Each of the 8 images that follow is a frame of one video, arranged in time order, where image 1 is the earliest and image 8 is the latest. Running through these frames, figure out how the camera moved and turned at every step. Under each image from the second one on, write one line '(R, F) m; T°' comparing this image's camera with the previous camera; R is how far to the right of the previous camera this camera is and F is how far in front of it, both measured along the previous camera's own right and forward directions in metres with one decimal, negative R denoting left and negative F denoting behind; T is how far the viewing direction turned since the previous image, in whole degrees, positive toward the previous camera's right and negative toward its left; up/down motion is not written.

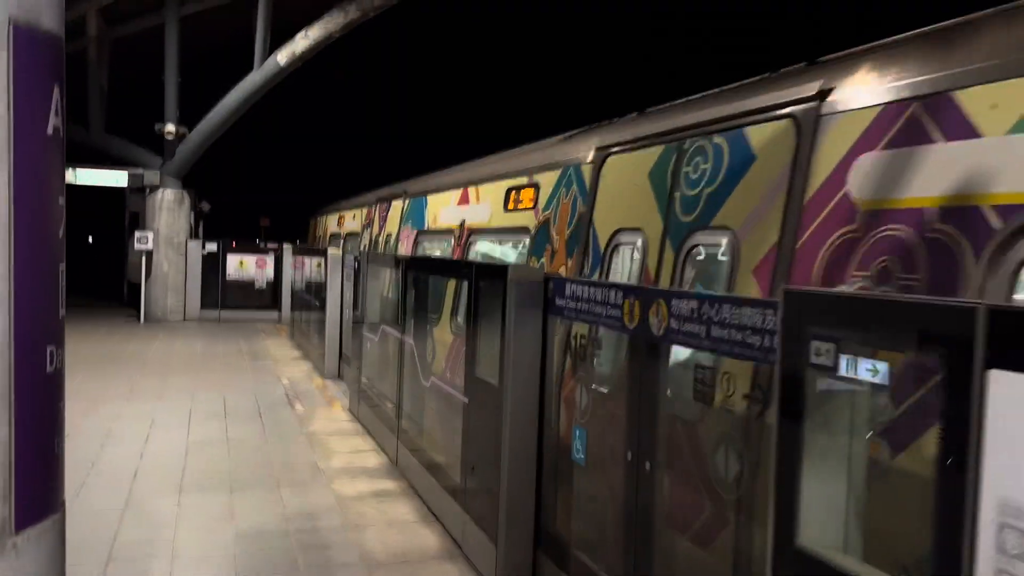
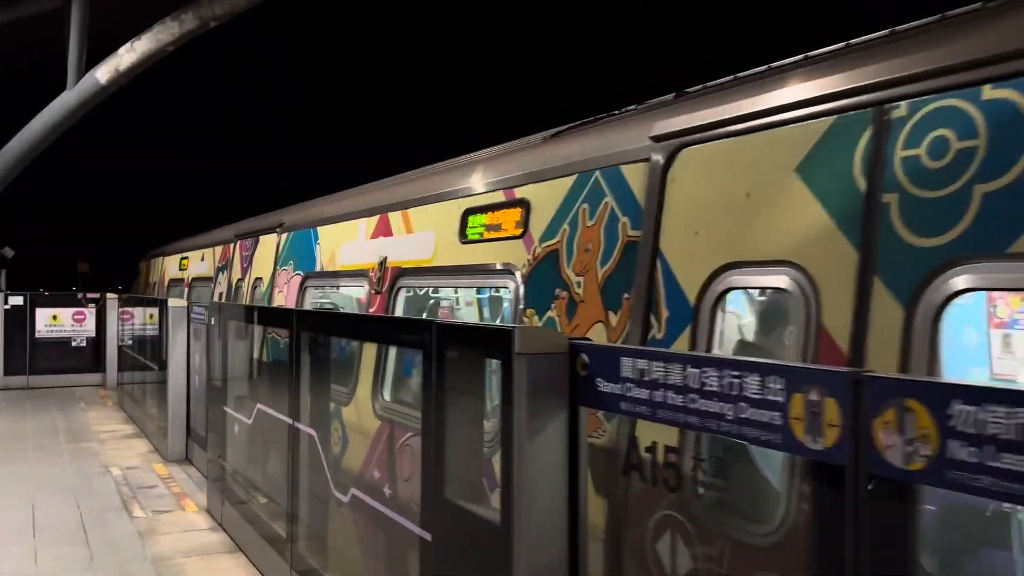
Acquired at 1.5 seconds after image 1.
(-0.5, +1.8) m; +10°
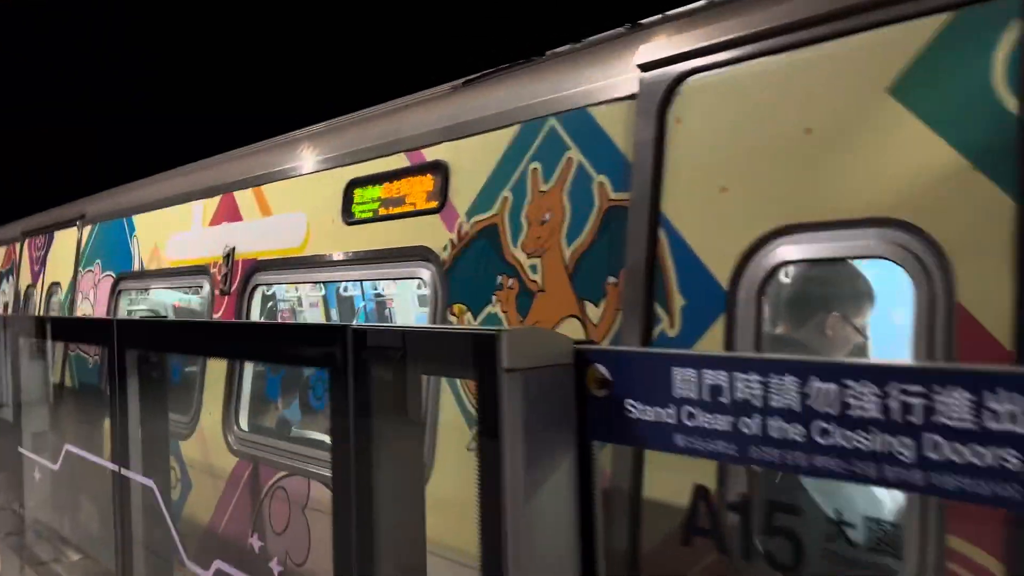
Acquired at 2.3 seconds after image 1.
(-0.3, +0.9) m; +12°
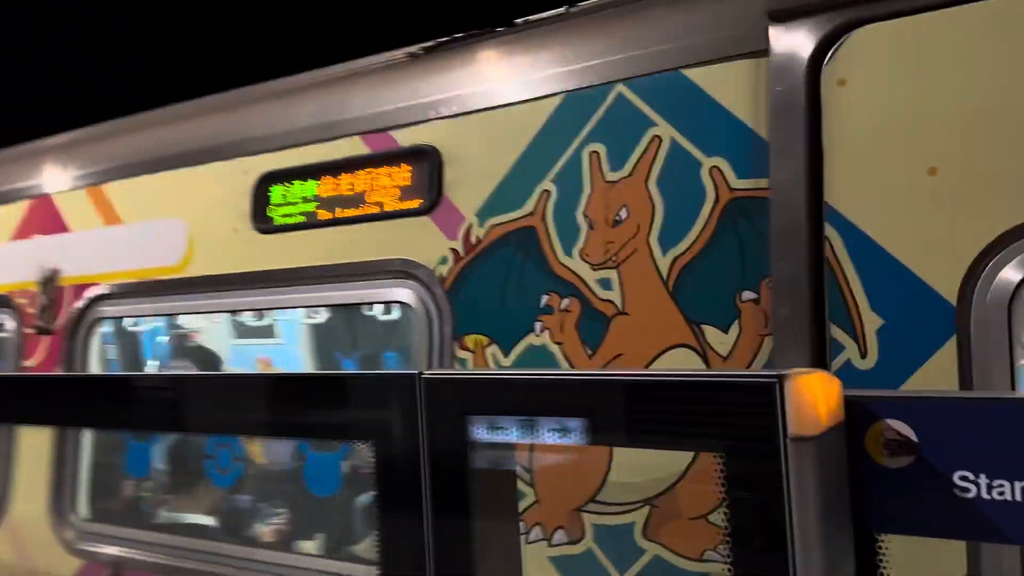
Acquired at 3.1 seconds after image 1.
(-0.6, +0.7) m; +16°
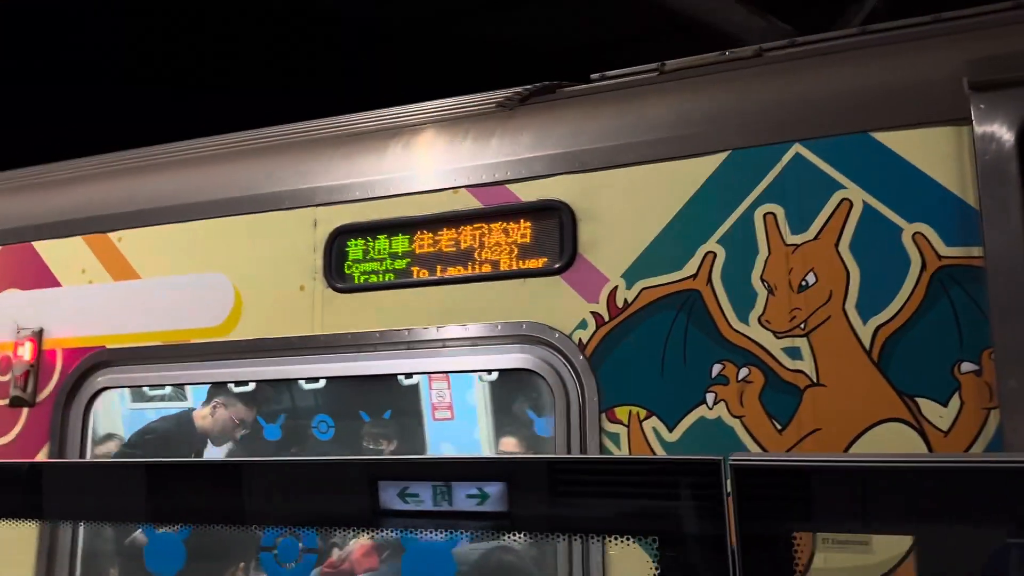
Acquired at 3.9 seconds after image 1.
(-0.7, +0.2) m; +11°
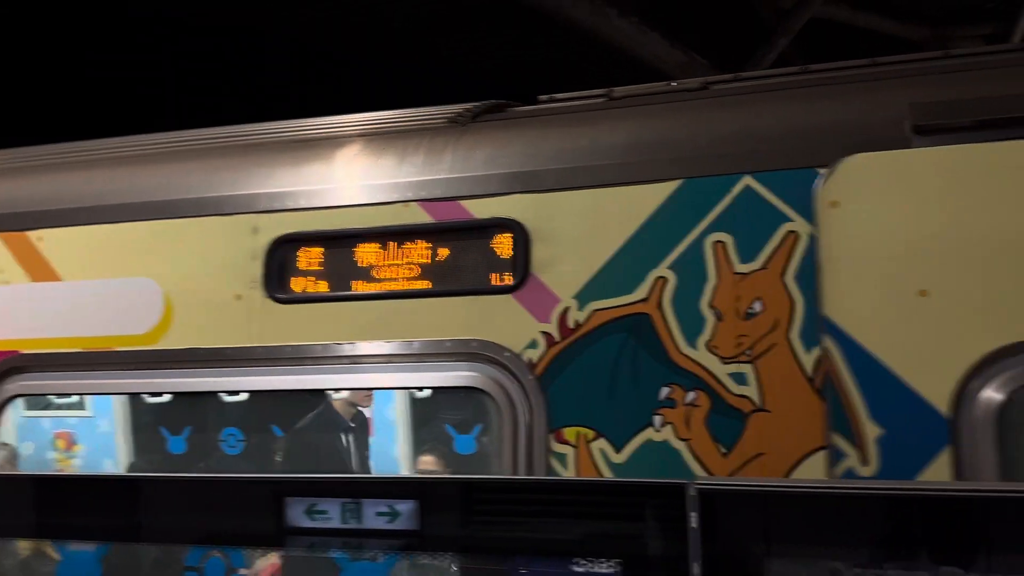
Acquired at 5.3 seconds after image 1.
(-0.1, 0.0) m; +6°
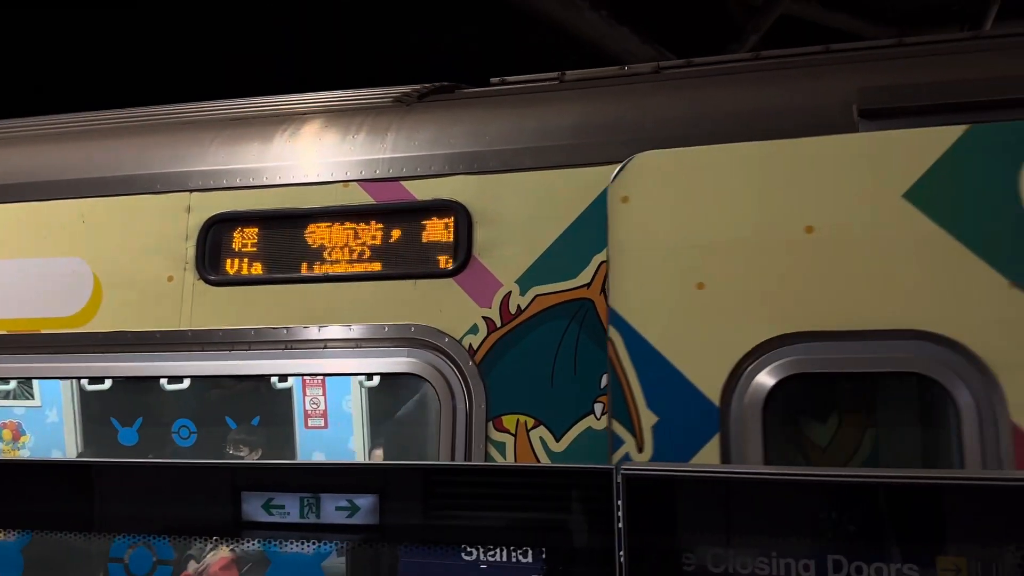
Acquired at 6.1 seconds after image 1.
(+0.1, +0.1) m; +2°
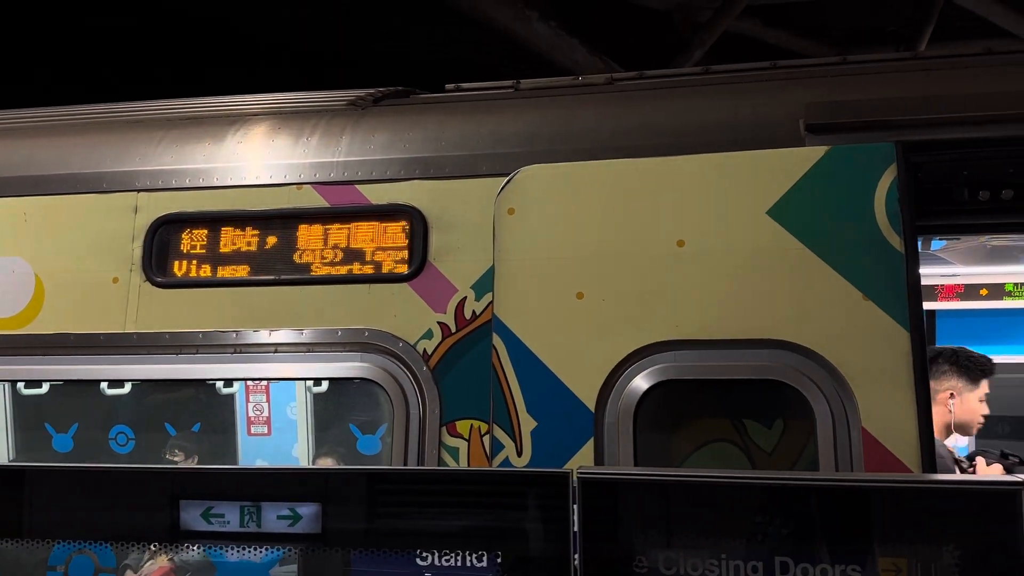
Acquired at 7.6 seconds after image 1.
(0.0, 0.0) m; +4°
